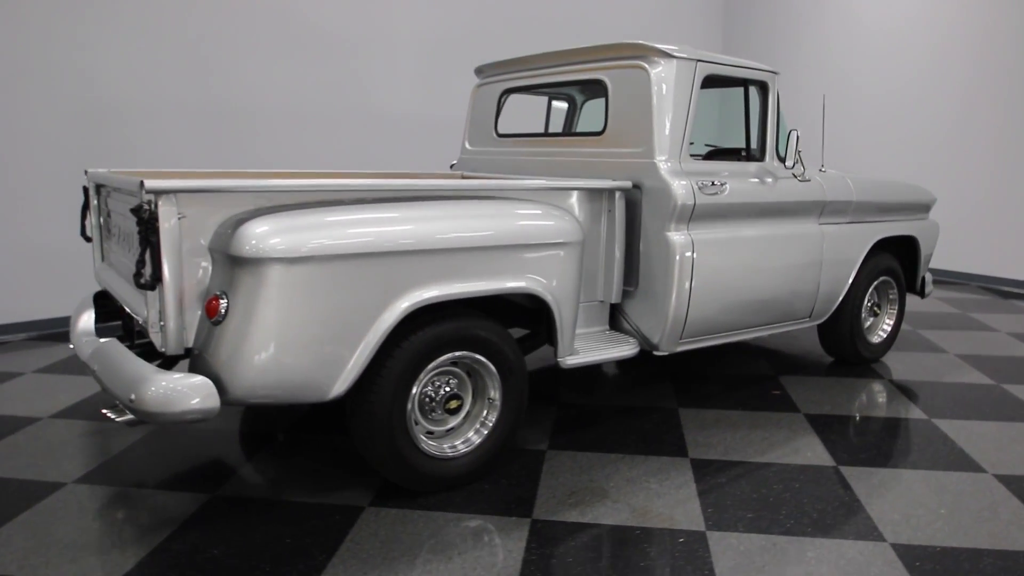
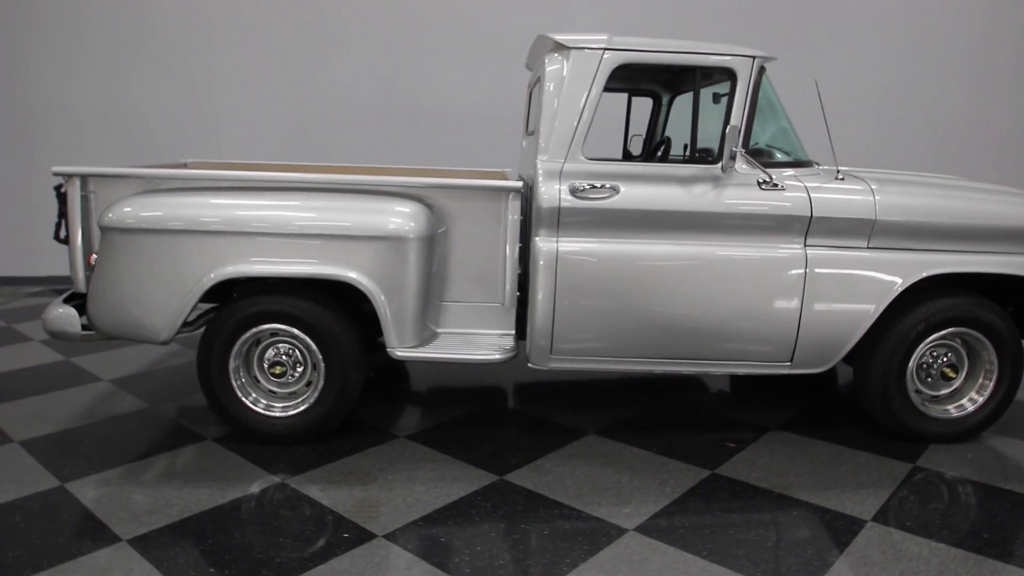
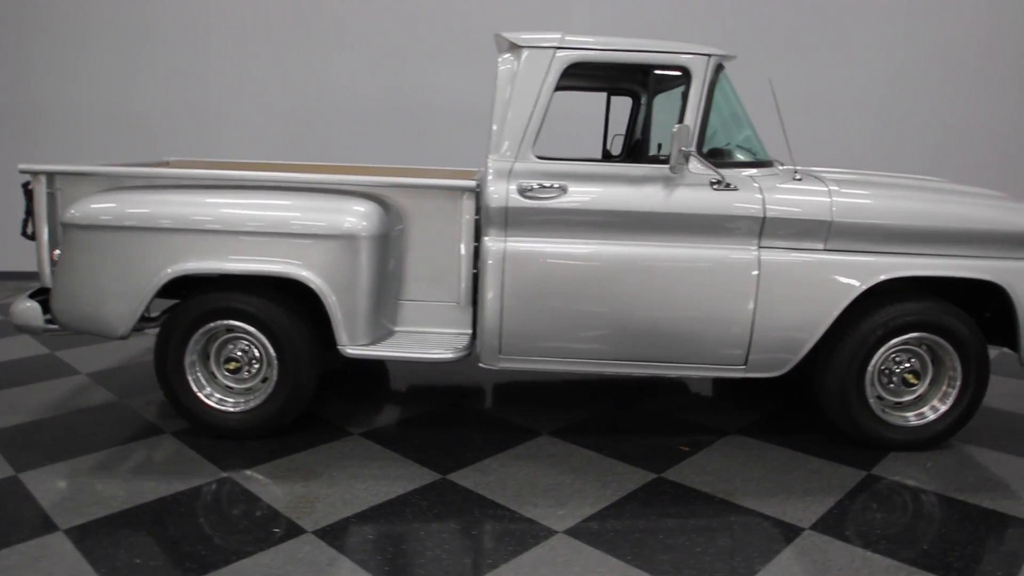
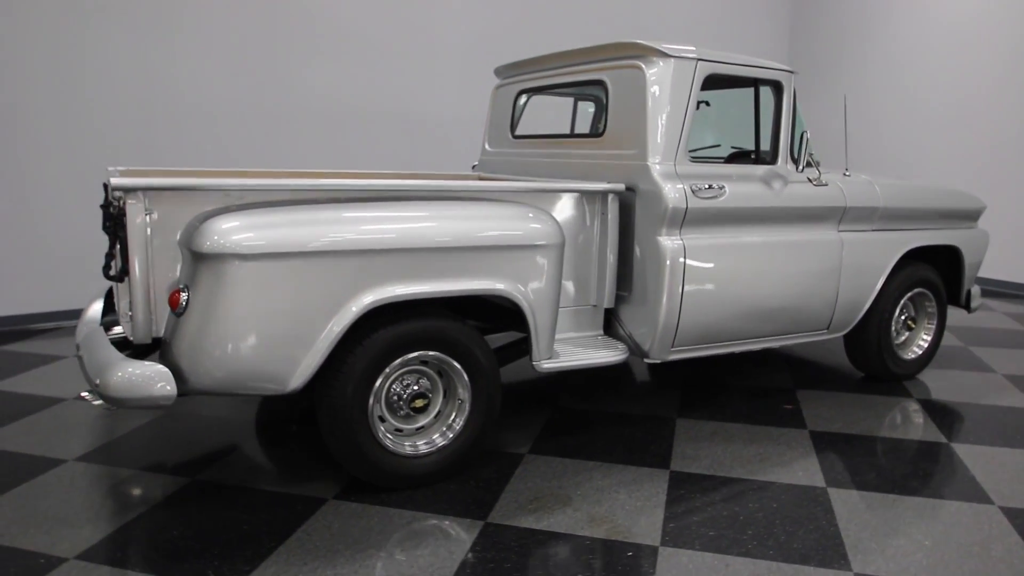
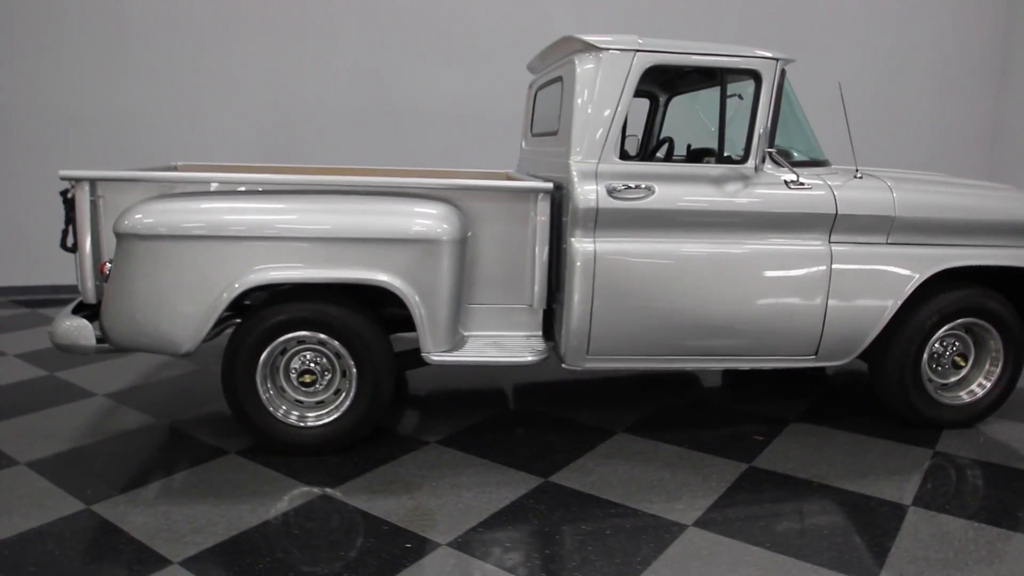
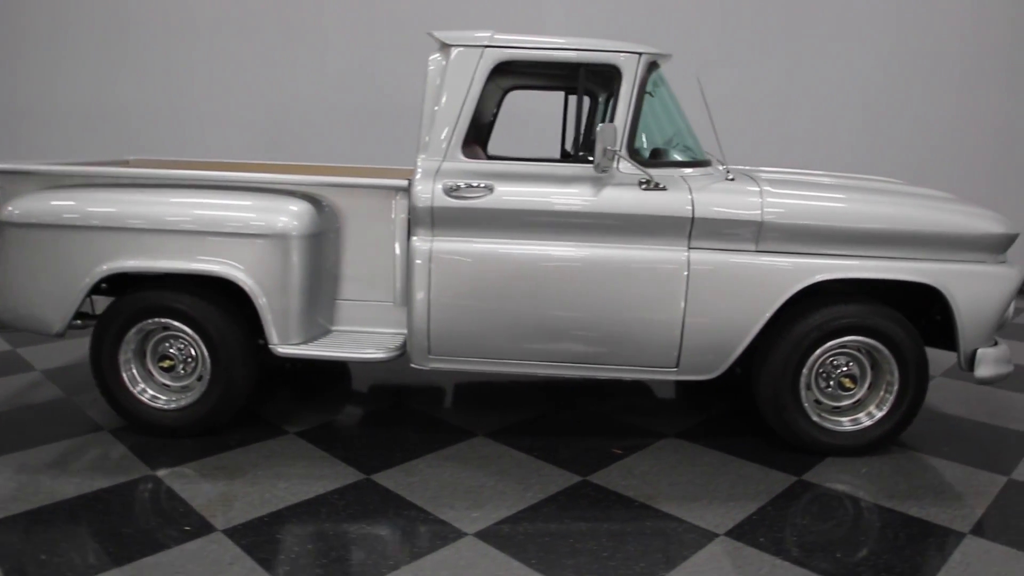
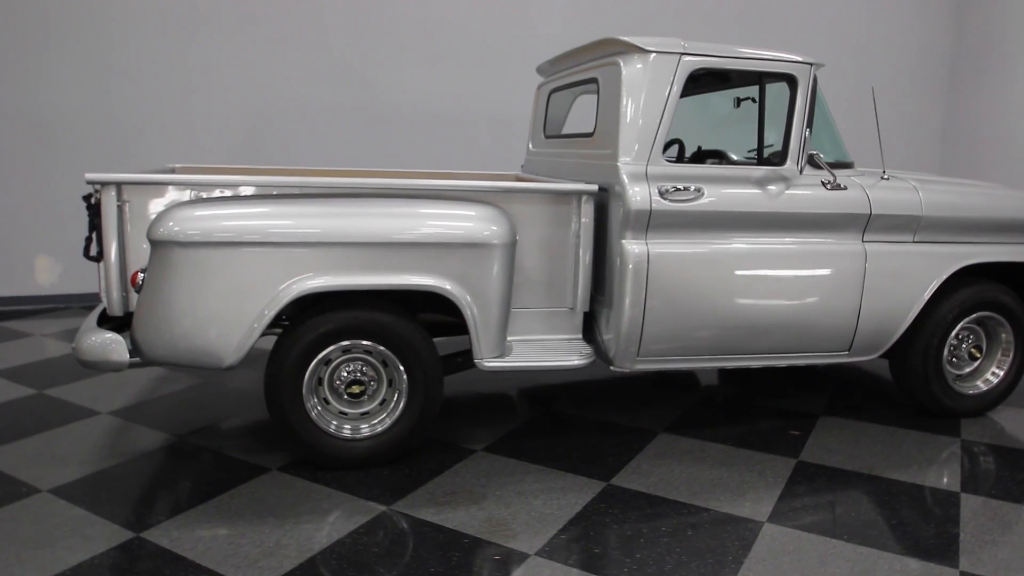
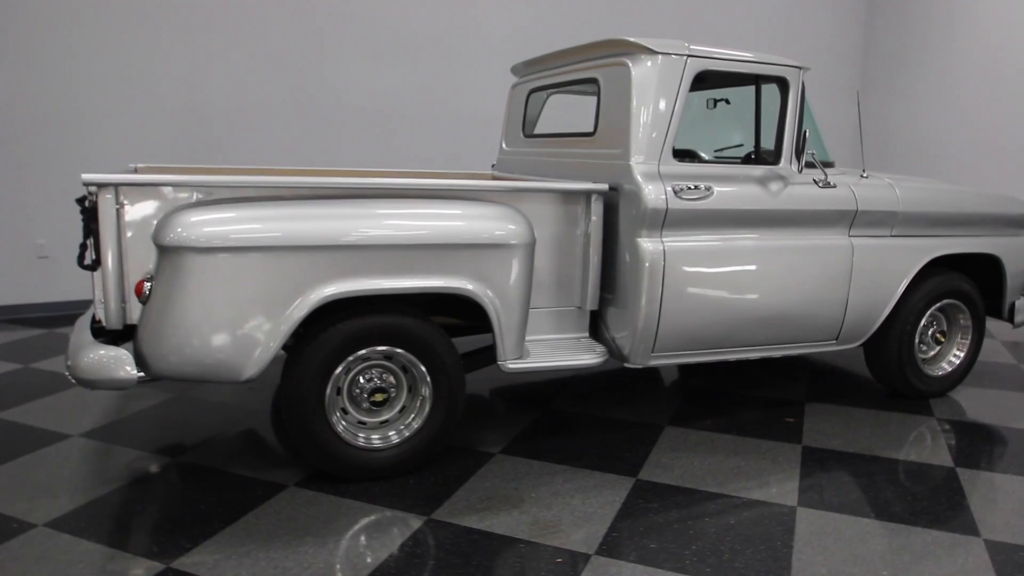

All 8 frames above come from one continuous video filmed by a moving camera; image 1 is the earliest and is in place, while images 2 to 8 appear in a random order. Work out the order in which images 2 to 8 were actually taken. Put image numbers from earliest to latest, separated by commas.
4, 8, 7, 5, 2, 3, 6
